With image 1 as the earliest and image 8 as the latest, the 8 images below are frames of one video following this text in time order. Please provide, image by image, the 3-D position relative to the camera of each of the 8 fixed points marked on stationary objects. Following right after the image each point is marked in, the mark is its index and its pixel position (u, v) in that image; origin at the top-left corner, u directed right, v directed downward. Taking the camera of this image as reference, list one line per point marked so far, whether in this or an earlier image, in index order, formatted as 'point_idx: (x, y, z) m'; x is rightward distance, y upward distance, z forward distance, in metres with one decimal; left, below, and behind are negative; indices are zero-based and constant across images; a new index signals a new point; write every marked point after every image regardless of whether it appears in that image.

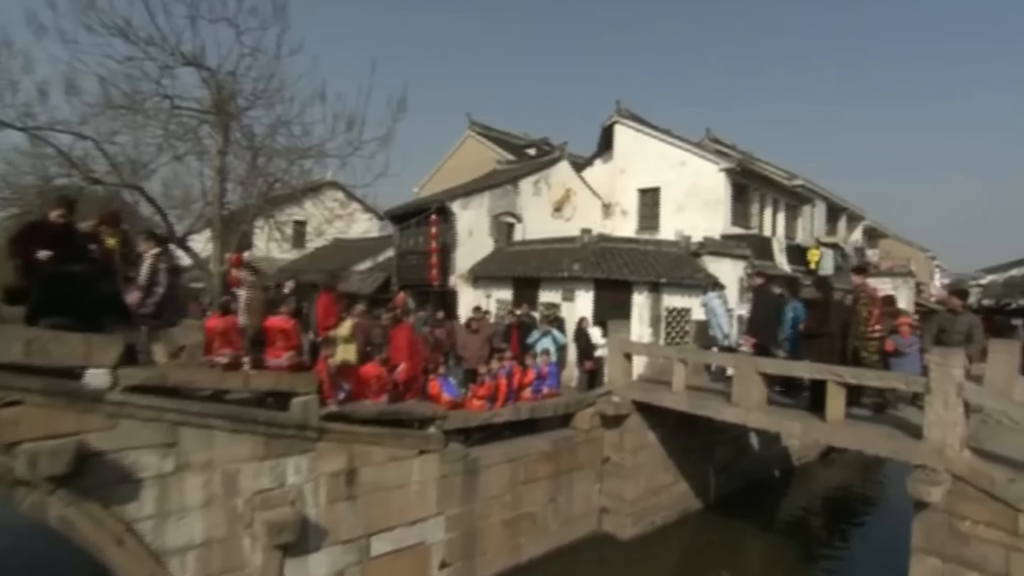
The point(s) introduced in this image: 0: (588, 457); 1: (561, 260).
0: (+1.4, -3.1, +11.2) m
1: (+1.3, +0.8, +17.1) m
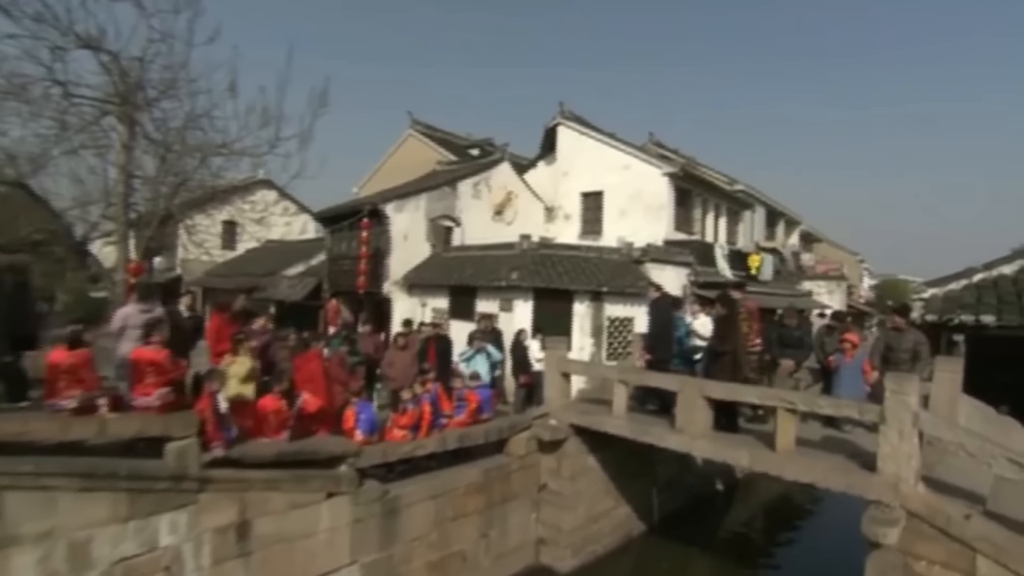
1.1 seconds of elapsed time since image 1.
0: (+0.2, -3.3, +10.3) m
1: (-0.4, +0.5, +16.2) m
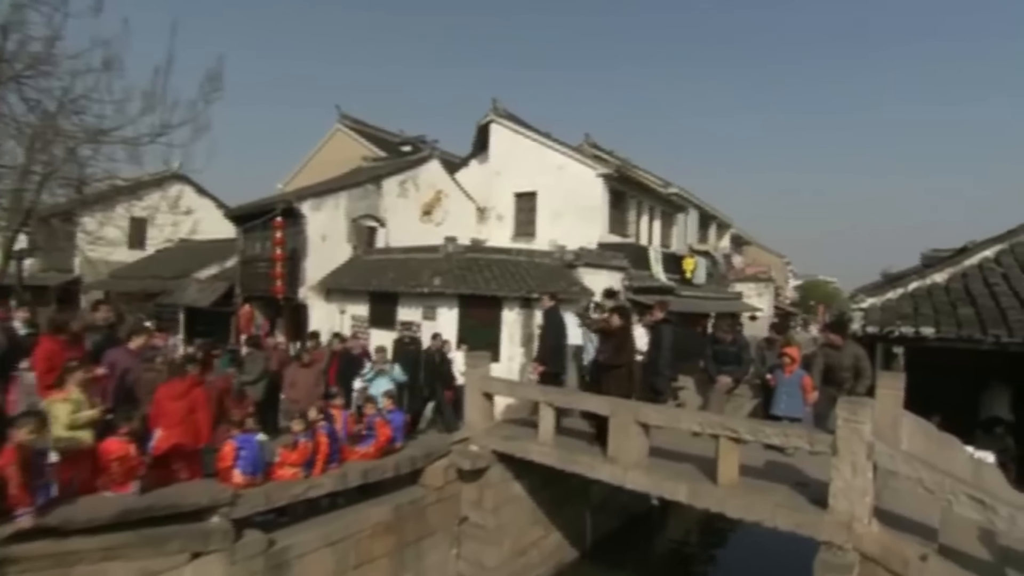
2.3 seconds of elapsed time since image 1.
0: (-1.1, -3.5, +9.2) m
1: (-2.2, +0.4, +15.0) m
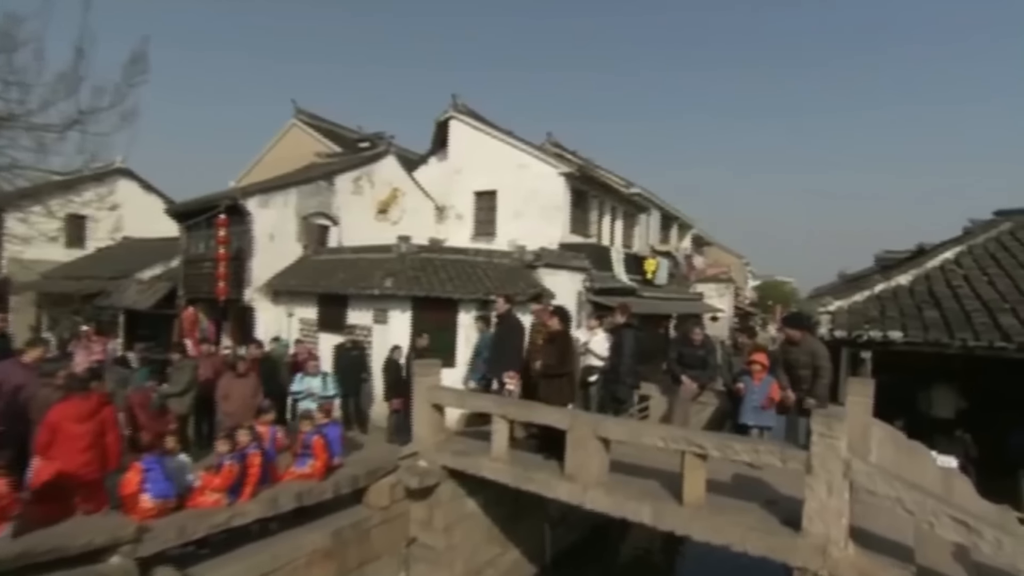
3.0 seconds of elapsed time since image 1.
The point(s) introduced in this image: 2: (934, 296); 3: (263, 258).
0: (-1.7, -3.5, +8.5) m
1: (-3.2, +0.3, +14.2) m
2: (+6.6, -0.1, +9.6) m
3: (-7.4, +0.9, +18.2) m
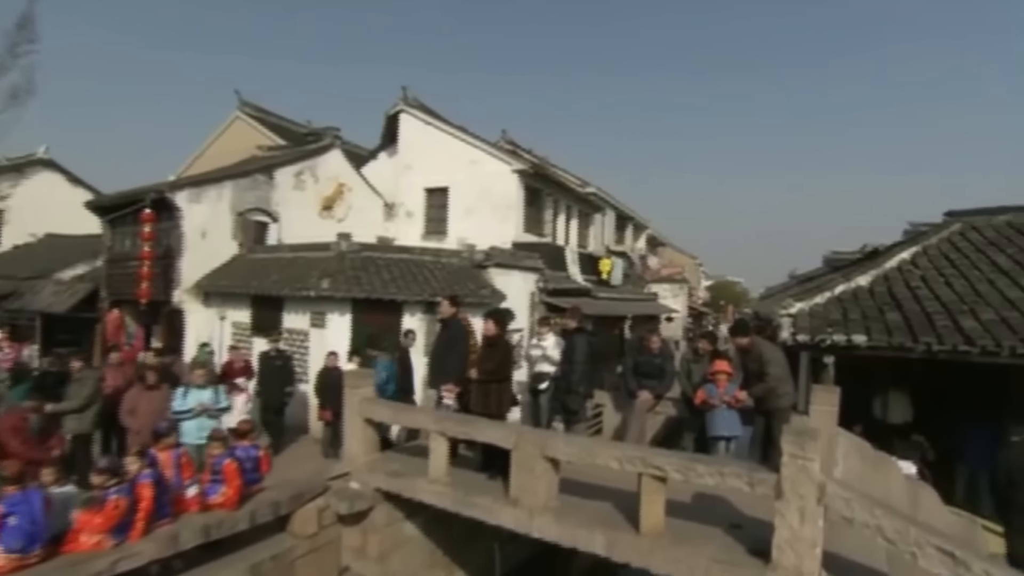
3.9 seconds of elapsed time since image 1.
0: (-2.4, -3.5, +7.6) m
1: (-4.4, +0.3, +13.2) m
2: (+5.8, -0.1, +9.3) m
3: (-8.8, +0.9, +16.9) m
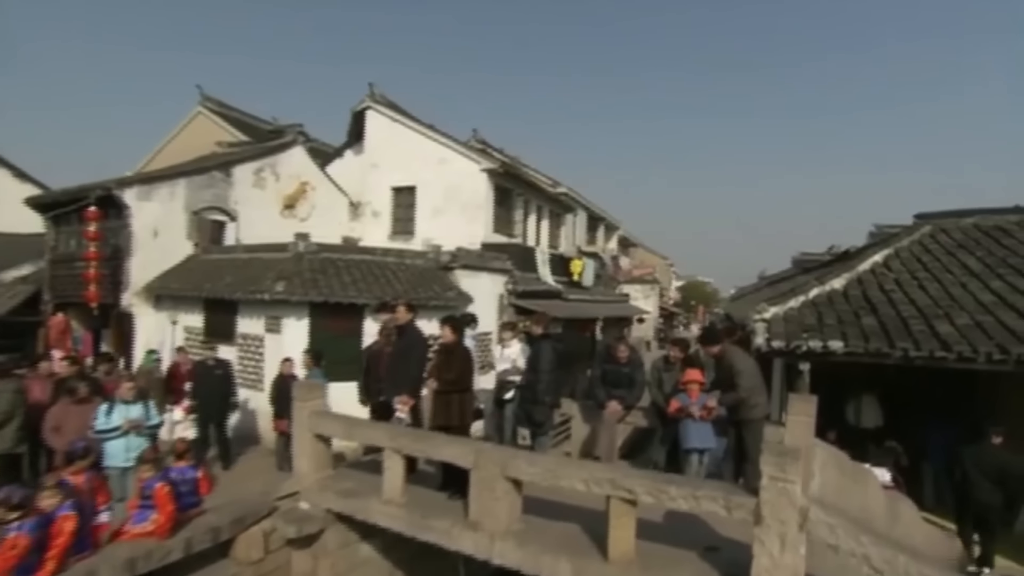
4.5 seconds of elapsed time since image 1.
0: (-2.9, -3.6, +7.0) m
1: (-5.0, +0.3, +12.5) m
2: (+5.3, -0.2, +9.0) m
3: (-9.6, +0.8, +16.0) m
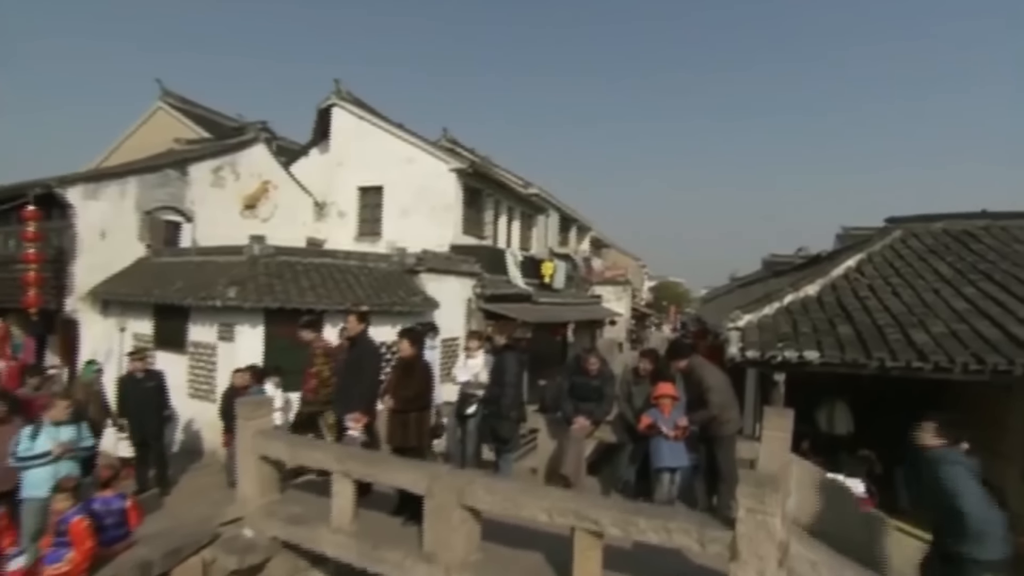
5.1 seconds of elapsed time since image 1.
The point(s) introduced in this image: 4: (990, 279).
0: (-3.3, -3.7, +6.4) m
1: (-5.7, +0.2, +11.8) m
2: (+4.8, -0.3, +8.8) m
3: (-10.4, +0.7, +15.1) m
4: (+7.0, +0.1, +9.0) m
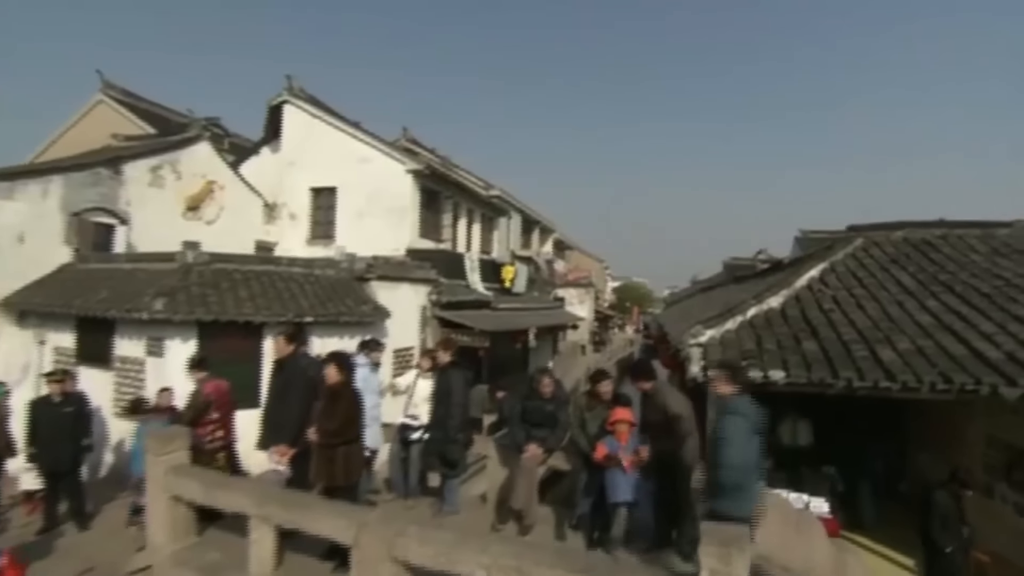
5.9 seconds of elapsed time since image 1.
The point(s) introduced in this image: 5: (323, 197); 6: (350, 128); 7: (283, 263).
0: (-3.8, -3.9, +5.7) m
1: (-6.5, 0.0, +10.9) m
2: (+4.1, -0.5, +8.5) m
3: (-11.4, +0.5, +14.0) m
4: (+6.3, 0.0, +8.8) m
5: (-6.1, +2.9, +19.9) m
6: (-5.1, +5.0, +19.1) m
7: (-4.6, +0.5, +12.5) m
